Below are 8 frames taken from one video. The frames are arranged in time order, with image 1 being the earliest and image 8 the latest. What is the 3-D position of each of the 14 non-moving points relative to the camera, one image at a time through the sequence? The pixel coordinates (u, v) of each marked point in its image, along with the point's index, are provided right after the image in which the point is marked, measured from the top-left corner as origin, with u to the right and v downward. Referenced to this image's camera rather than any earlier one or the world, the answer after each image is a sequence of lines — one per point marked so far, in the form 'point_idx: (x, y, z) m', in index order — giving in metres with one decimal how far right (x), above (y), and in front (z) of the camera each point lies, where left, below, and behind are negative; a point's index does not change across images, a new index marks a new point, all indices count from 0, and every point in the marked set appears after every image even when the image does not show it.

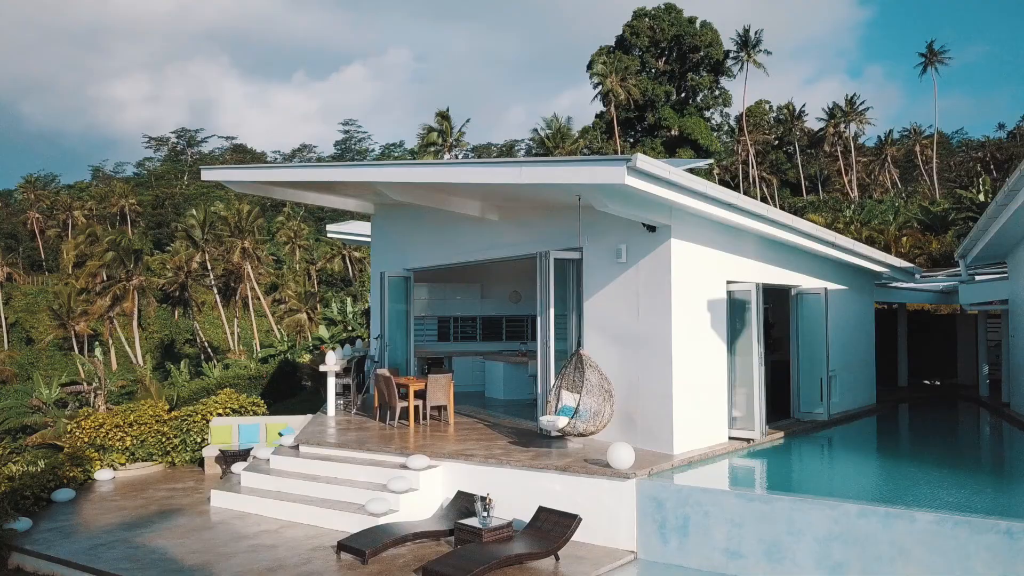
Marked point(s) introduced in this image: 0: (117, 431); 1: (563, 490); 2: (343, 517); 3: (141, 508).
0: (-5.3, -1.9, +11.2) m
1: (+0.5, -1.9, +7.6) m
2: (-1.6, -2.2, +7.9) m
3: (-4.1, -2.5, +9.1) m
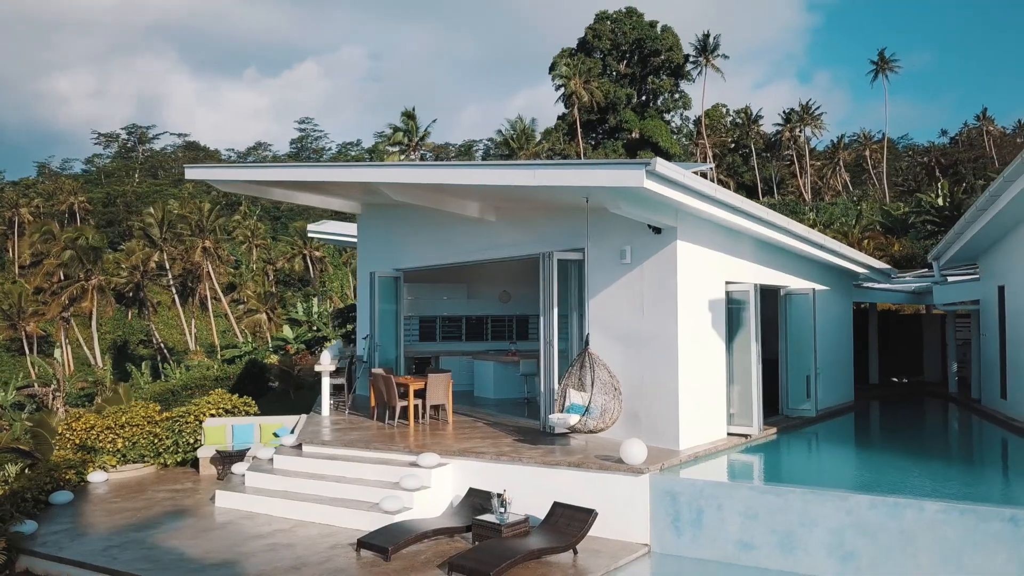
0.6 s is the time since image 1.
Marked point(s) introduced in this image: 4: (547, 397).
0: (-5.3, -1.9, +11.0) m
1: (+0.6, -1.9, +7.8) m
2: (-1.5, -2.2, +8.0) m
3: (-4.0, -2.5, +9.1) m
4: (+0.4, -1.2, +9.5) m
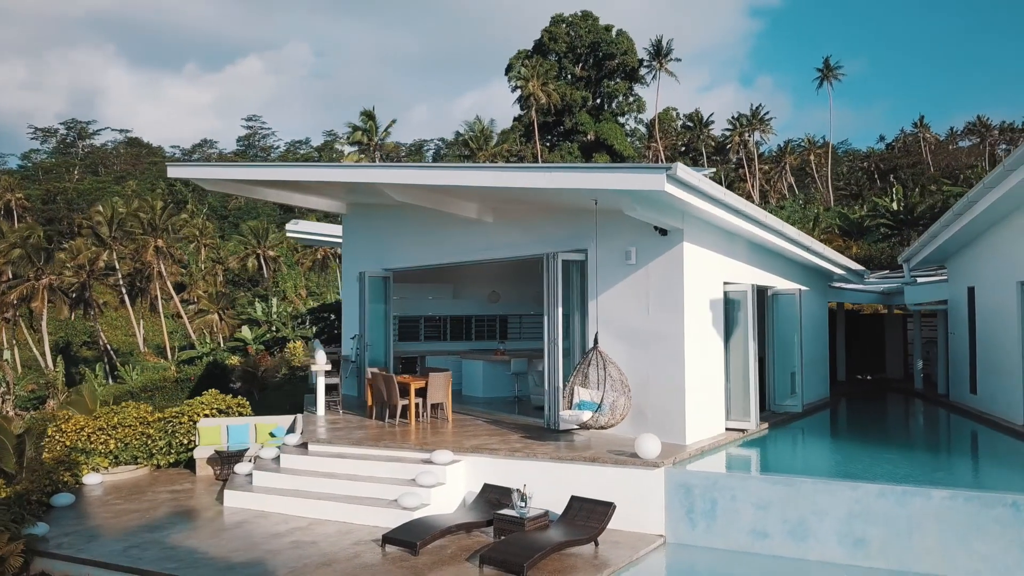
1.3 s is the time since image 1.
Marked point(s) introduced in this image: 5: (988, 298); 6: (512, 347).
0: (-5.4, -1.9, +10.8) m
1: (+0.8, -1.9, +8.1) m
2: (-1.3, -2.2, +8.1) m
3: (-3.9, -2.5, +9.0) m
4: (+0.5, -1.2, +9.7) m
5: (+6.6, -0.1, +11.4) m
6: (+0.1, -1.1, +15.3) m
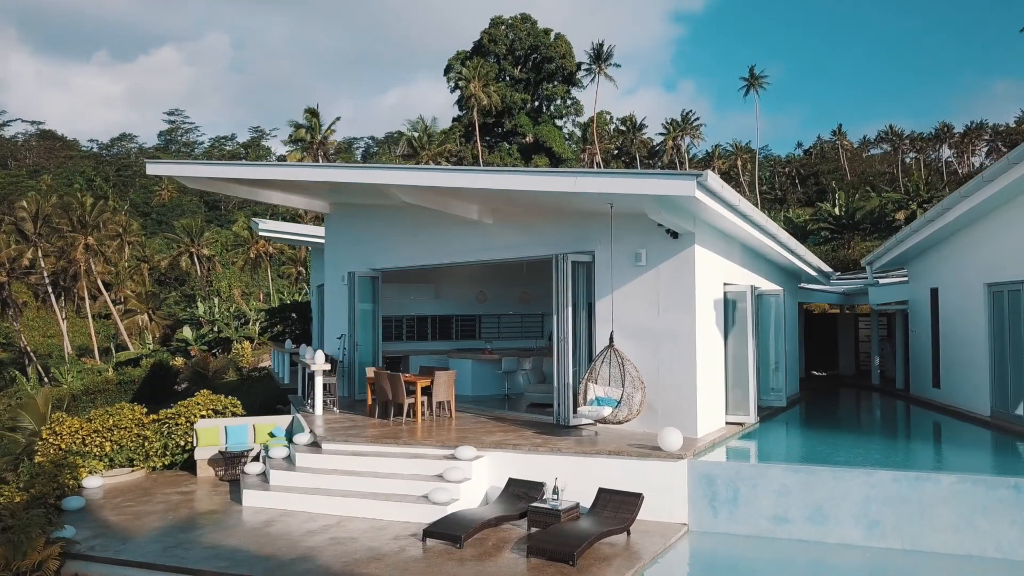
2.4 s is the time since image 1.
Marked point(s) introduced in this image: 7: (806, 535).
0: (-5.3, -1.9, +10.6) m
1: (+1.1, -1.9, +8.4) m
2: (-1.0, -2.2, +8.2) m
3: (-3.7, -2.5, +8.9) m
4: (+0.6, -1.2, +10.0) m
5: (+6.5, -0.1, +12.3) m
6: (-0.2, -1.1, +15.6) m
7: (+2.8, -2.3, +7.8) m
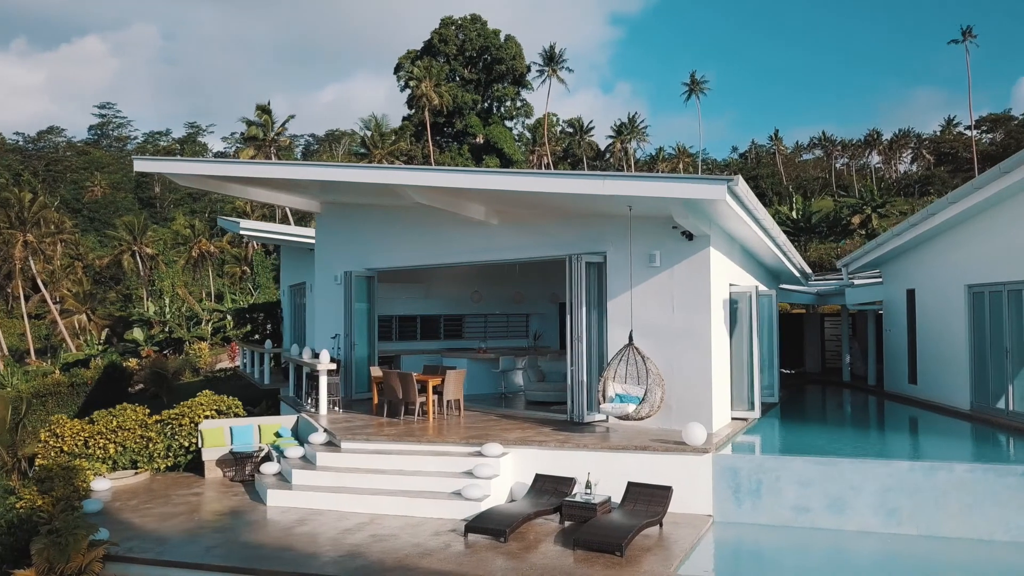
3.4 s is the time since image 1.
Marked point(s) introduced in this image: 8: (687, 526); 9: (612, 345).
0: (-5.2, -1.9, +10.4) m
1: (+1.4, -1.9, +8.7) m
2: (-0.7, -2.2, +8.3) m
3: (-3.4, -2.4, +8.8) m
4: (+0.8, -1.2, +10.2) m
5: (+6.5, -0.2, +12.9) m
6: (-0.5, -1.1, +15.7) m
7: (+3.1, -2.3, +8.2) m
8: (+1.7, -2.4, +8.2) m
9: (+1.3, -0.7, +10.4) m
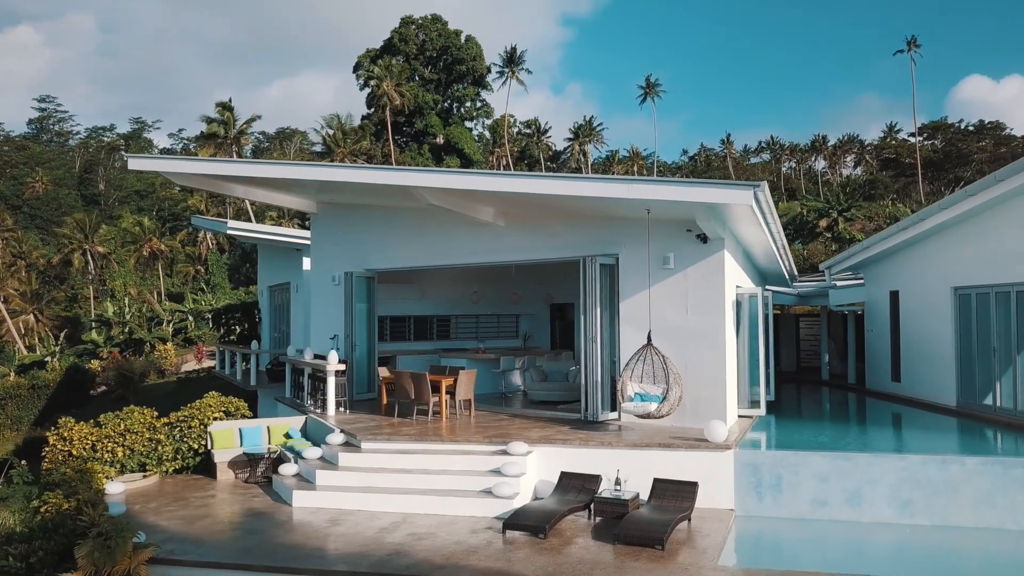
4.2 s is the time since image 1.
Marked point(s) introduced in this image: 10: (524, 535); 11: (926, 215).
0: (-5.0, -1.9, +10.2) m
1: (+1.7, -1.9, +8.9) m
2: (-0.4, -2.2, +8.5) m
3: (-3.2, -2.4, +8.8) m
4: (+1.0, -1.3, +10.4) m
5: (+6.6, -0.2, +13.5) m
6: (-0.6, -1.1, +15.8) m
7: (+3.4, -2.4, +8.5) m
8: (+2.1, -2.4, +8.4) m
9: (+1.5, -0.7, +10.6) m
10: (+0.1, -2.3, +7.8) m
11: (+6.0, +1.1, +12.1) m
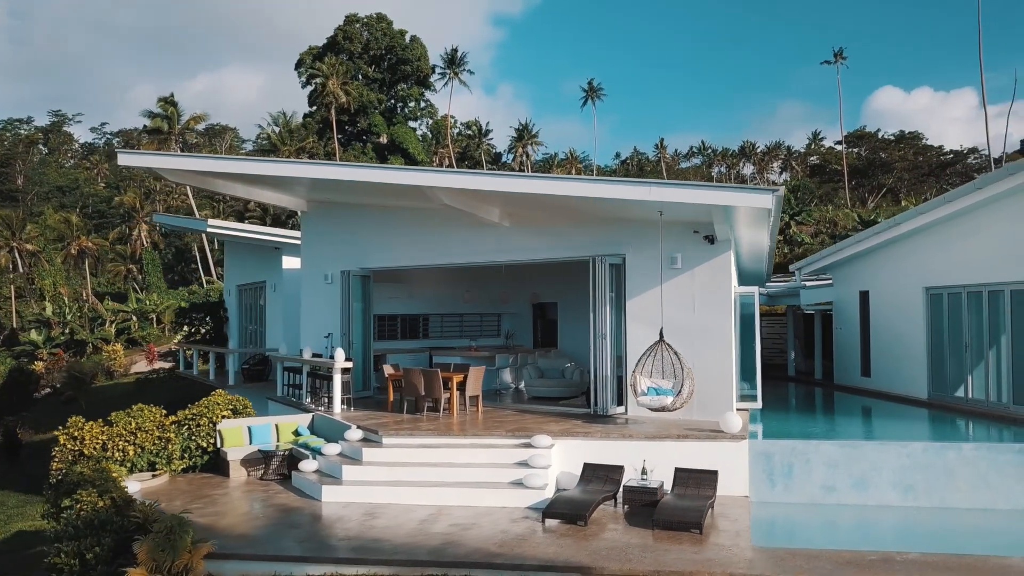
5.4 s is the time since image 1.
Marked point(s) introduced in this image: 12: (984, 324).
0: (-4.8, -1.8, +10.1) m
1: (+1.9, -1.9, +9.3) m
2: (-0.1, -2.2, +8.7) m
3: (-2.8, -2.4, +8.8) m
4: (+1.2, -1.2, +10.8) m
5: (+6.4, -0.2, +14.3) m
6: (-0.9, -1.1, +16.0) m
7: (+3.8, -2.4, +9.1) m
8: (+2.4, -2.4, +8.9) m
9: (+1.6, -0.7, +11.0) m
10: (+0.5, -2.3, +8.1) m
11: (+6.0, +1.1, +12.9) m
12: (+6.7, -0.5, +11.8) m
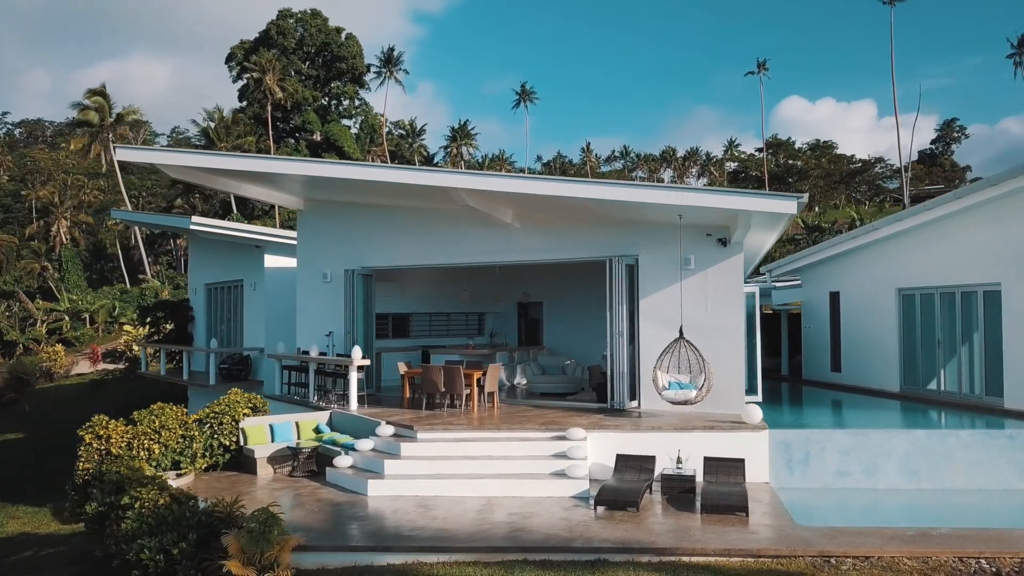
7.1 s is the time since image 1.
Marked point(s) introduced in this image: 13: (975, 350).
0: (-4.4, -1.8, +10.0) m
1: (+2.4, -1.9, +9.9) m
2: (+0.4, -2.2, +9.1) m
3: (-2.3, -2.4, +8.9) m
4: (+1.4, -1.2, +11.3) m
5: (+6.3, -0.2, +15.3) m
6: (-1.1, -1.1, +16.3) m
7: (+4.2, -2.4, +9.9) m
8: (+2.8, -2.4, +9.5) m
9: (+1.9, -0.7, +11.6) m
10: (+1.0, -2.3, +8.5) m
11: (+6.1, +1.1, +13.8) m
12: (+6.9, -0.5, +12.8) m
13: (+7.0, -0.9, +12.5) m
